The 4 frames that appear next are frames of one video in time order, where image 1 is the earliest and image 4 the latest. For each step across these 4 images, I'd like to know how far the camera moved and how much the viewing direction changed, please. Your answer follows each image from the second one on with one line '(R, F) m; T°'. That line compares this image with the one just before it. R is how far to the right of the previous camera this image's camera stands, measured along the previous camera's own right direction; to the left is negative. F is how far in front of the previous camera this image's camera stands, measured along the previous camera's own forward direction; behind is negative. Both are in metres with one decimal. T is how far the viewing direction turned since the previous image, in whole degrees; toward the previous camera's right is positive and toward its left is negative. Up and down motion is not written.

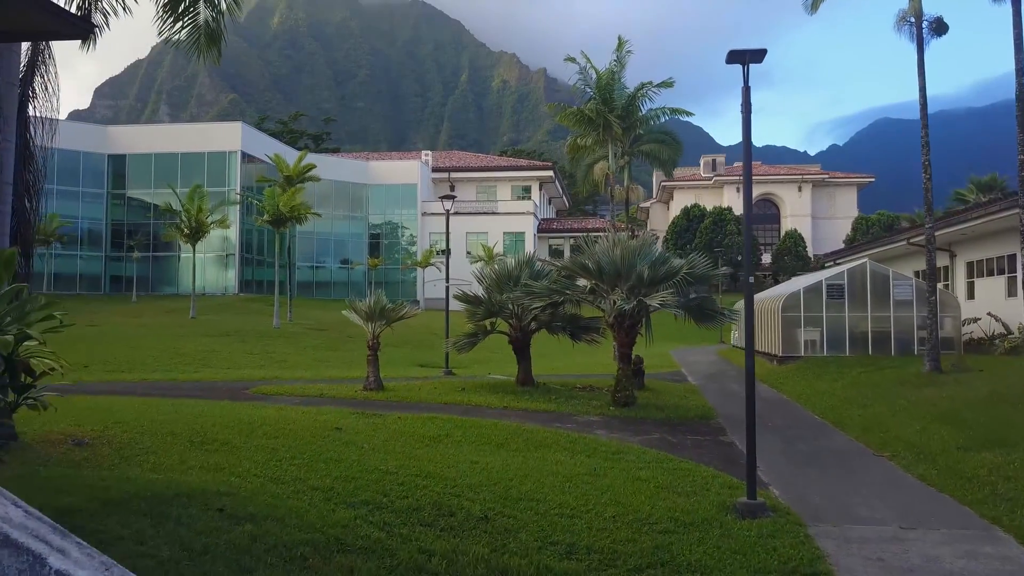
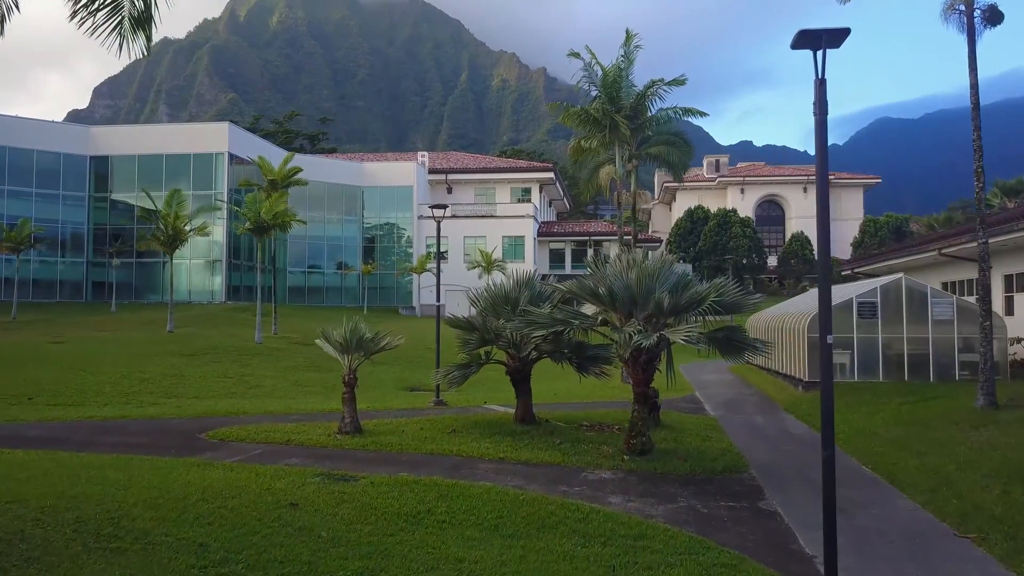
(0.0, +1.7) m; 0°
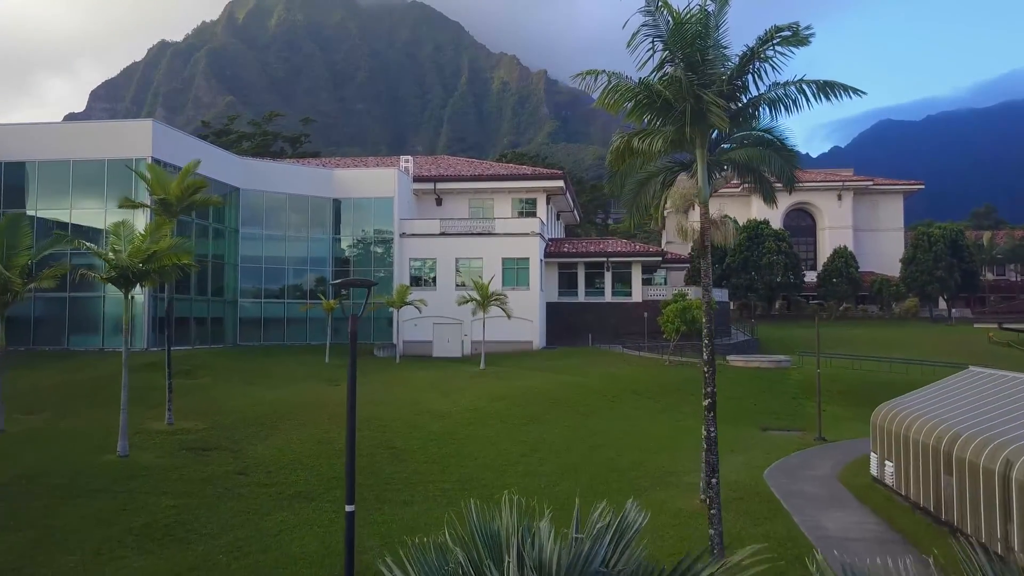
(-0.1, +8.6) m; 0°
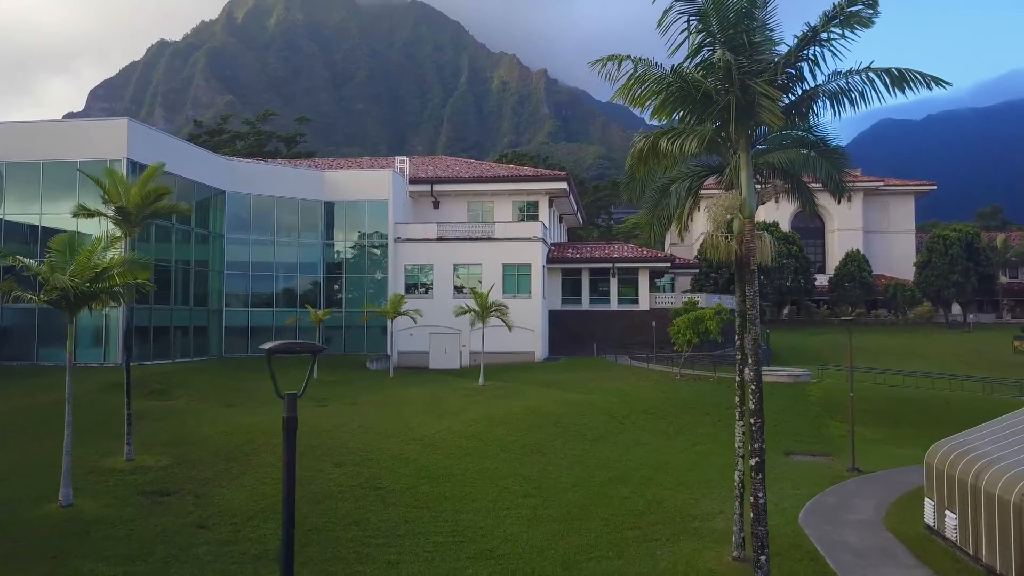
(-0.1, +2.1) m; 0°
